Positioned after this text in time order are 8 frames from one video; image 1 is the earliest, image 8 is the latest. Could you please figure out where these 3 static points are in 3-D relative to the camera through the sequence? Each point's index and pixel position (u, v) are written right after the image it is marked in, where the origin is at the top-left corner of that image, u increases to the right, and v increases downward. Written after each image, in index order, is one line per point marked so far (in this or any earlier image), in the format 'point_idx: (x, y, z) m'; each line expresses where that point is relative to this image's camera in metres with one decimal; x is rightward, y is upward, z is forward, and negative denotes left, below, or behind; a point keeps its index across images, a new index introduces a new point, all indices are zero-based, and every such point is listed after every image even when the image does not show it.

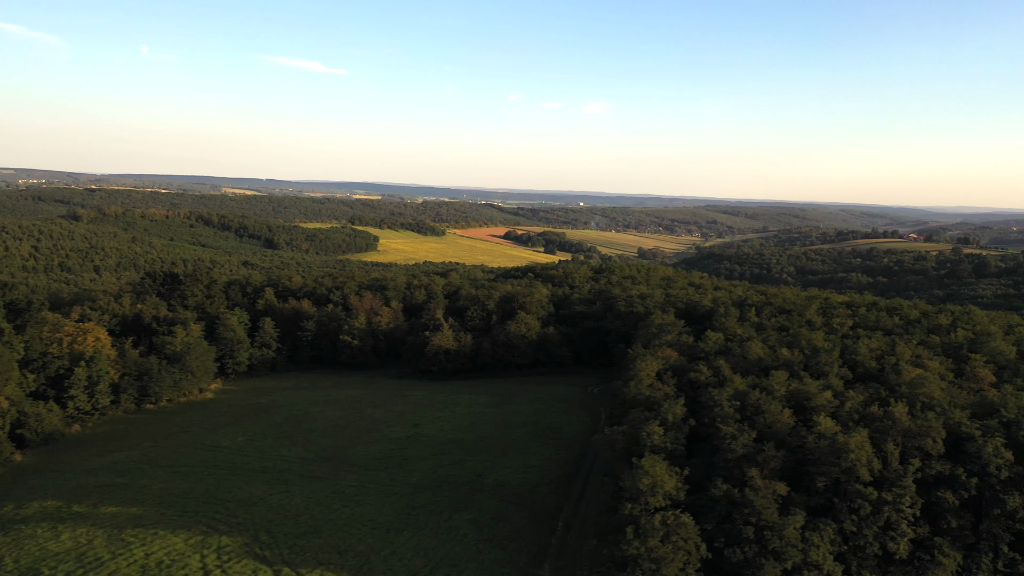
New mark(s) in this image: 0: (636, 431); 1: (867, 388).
0: (+2.5, -2.9, +16.6) m
1: (+8.2, -2.4, +18.9) m
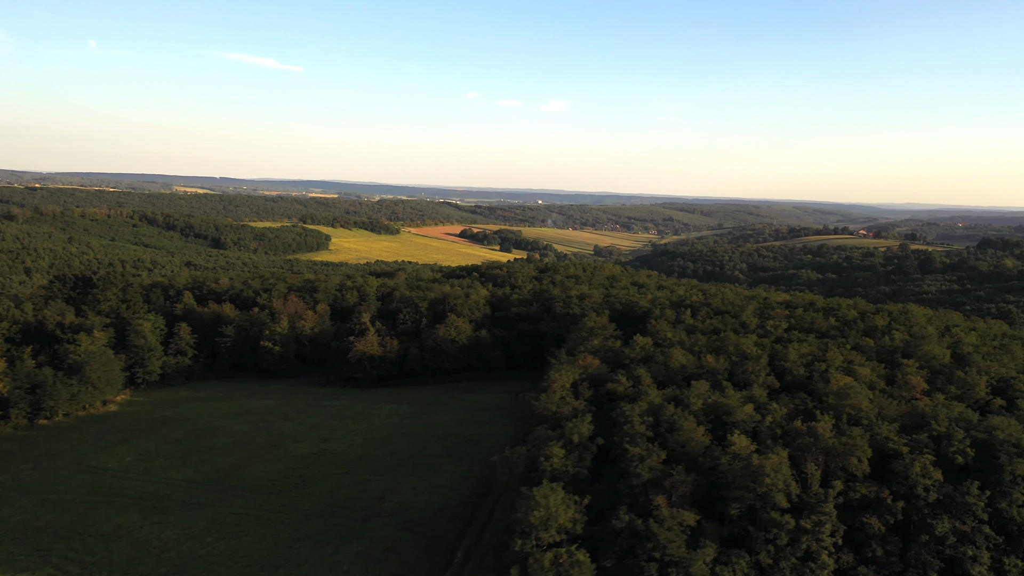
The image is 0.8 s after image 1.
0: (+0.5, -3.0, +15.0) m
1: (+6.0, -2.4, +17.5) m
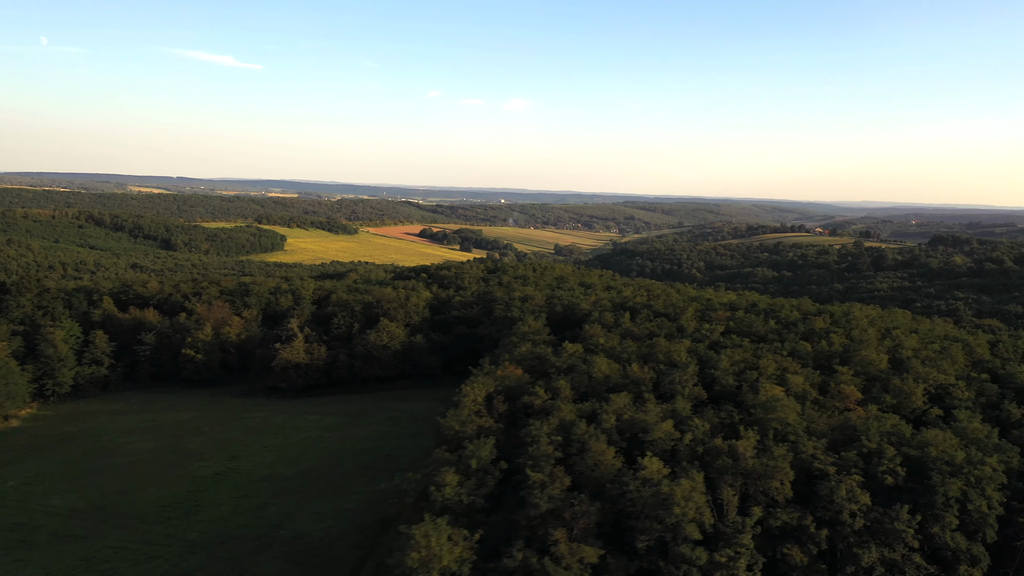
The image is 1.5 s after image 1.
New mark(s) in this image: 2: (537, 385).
0: (-1.4, -3.2, +13.5) m
1: (+4.1, -2.5, +16.3) m
2: (+0.6, -2.2, +18.8) m
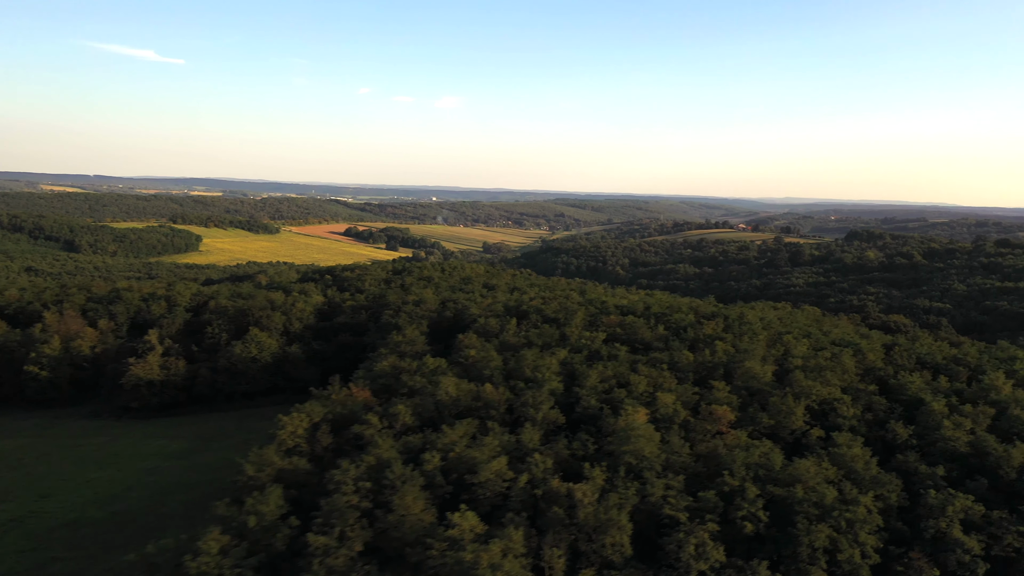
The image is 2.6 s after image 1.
0: (-4.2, -3.4, +10.8) m
1: (+1.0, -2.7, +14.0) m
2: (-2.7, -2.4, +16.3) m
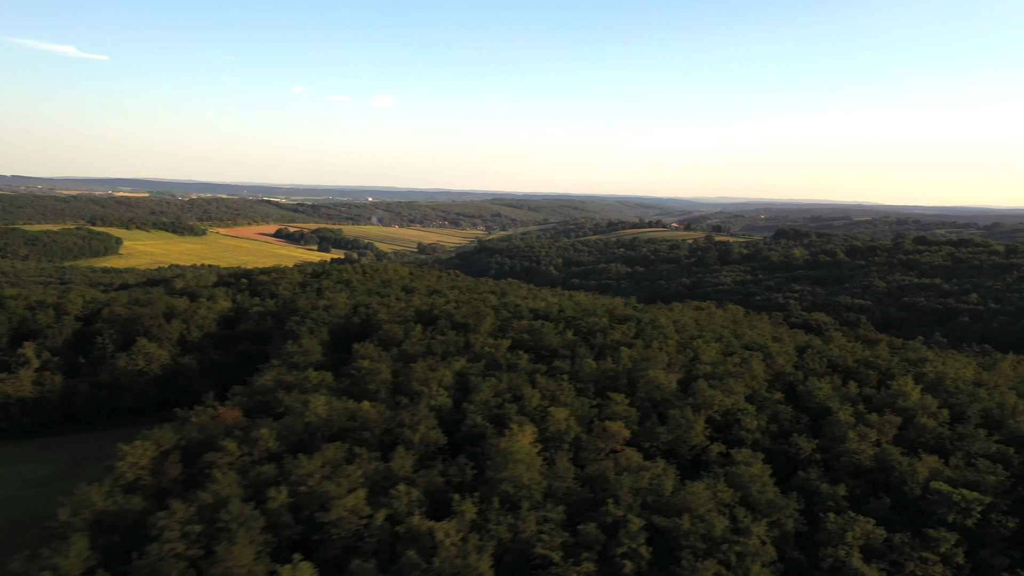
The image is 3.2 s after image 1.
0: (-6.0, -3.6, +9.0) m
1: (-1.0, -2.8, +12.6) m
2: (-4.9, -2.6, +14.6) m
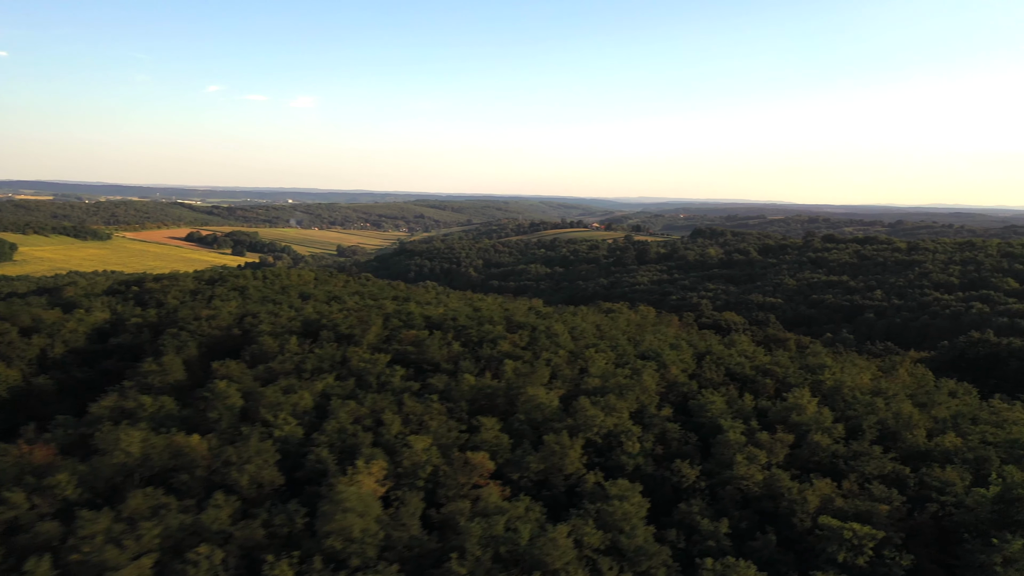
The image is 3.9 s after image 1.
0: (-7.7, -3.9, +6.7) m
1: (-3.2, -3.0, +10.7) m
2: (-7.2, -2.9, +12.3) m
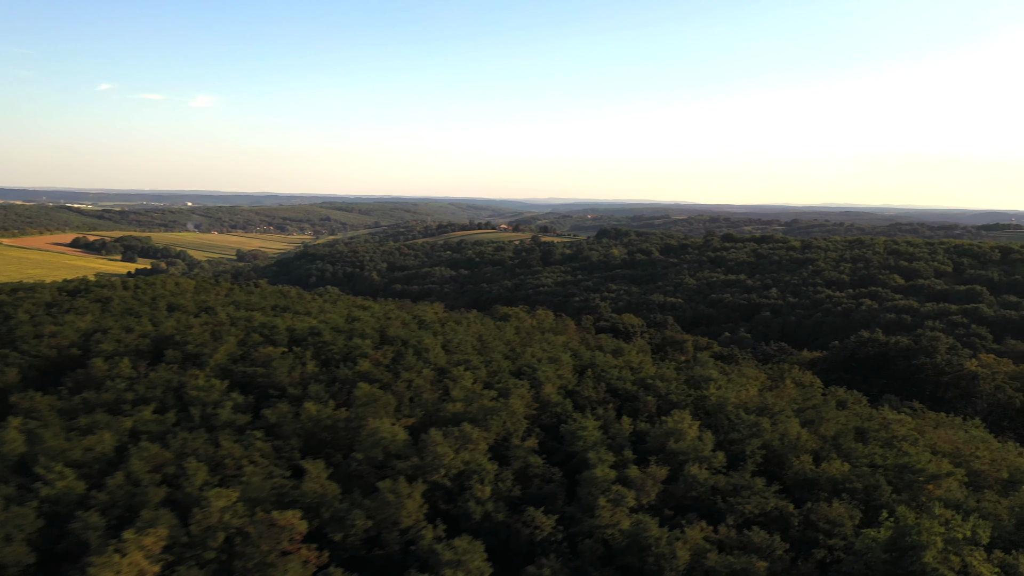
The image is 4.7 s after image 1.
0: (-9.3, -4.3, +3.7) m
1: (-5.2, -3.3, +8.1) m
2: (-9.4, -3.2, +9.3) m
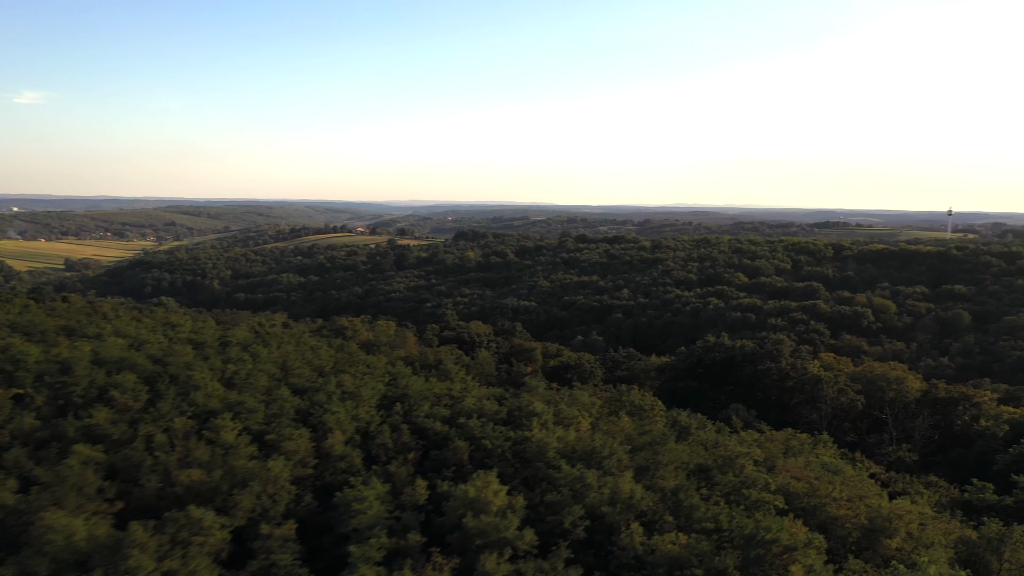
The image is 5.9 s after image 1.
0: (-10.6, -4.8, -1.3) m
1: (-7.4, -3.8, +3.8) m
2: (-11.7, -3.8, +4.3) m
